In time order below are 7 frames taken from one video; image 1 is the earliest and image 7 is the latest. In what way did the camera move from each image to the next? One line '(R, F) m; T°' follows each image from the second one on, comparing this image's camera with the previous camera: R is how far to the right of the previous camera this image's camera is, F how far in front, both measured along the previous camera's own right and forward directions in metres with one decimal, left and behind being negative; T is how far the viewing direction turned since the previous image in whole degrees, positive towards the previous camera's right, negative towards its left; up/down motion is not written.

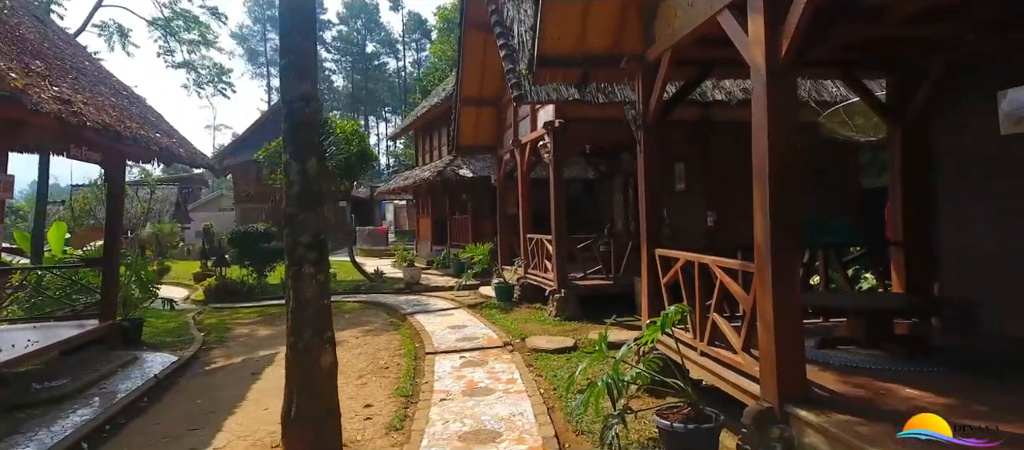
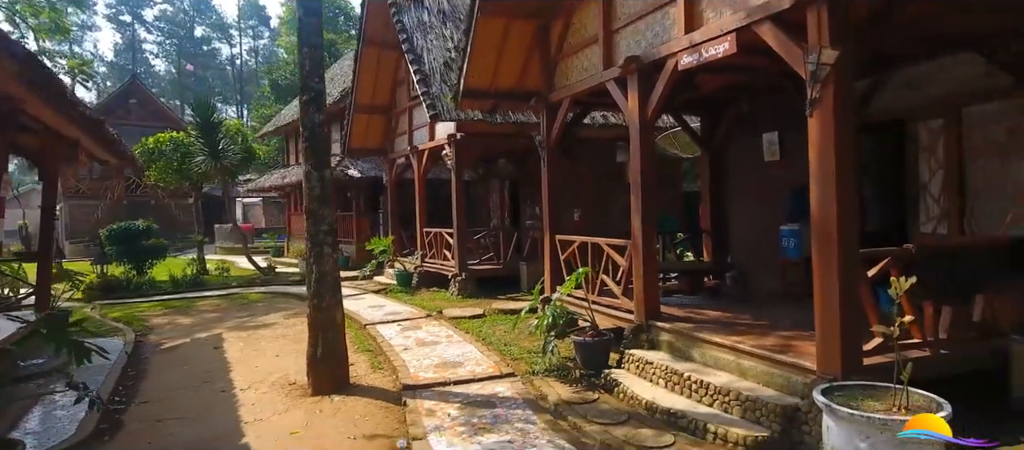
(-1.3, -2.1) m; +14°
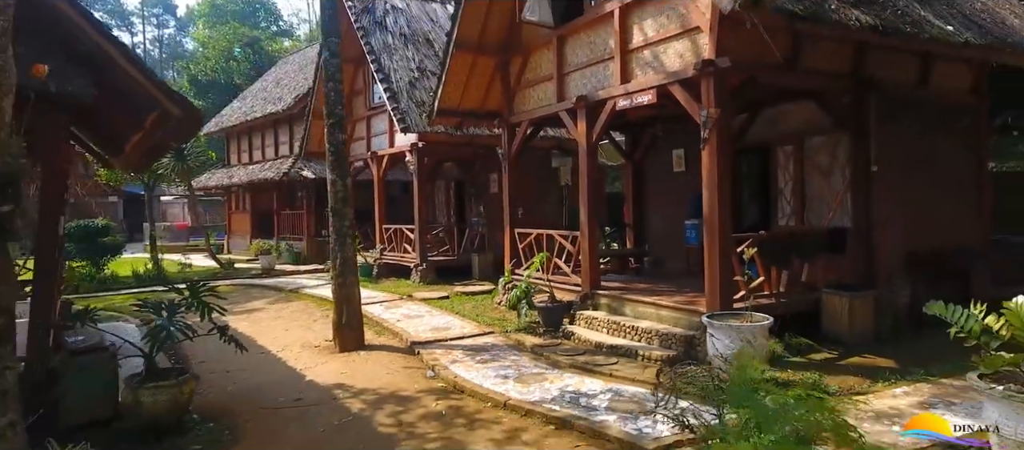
(-0.9, -2.2) m; +7°
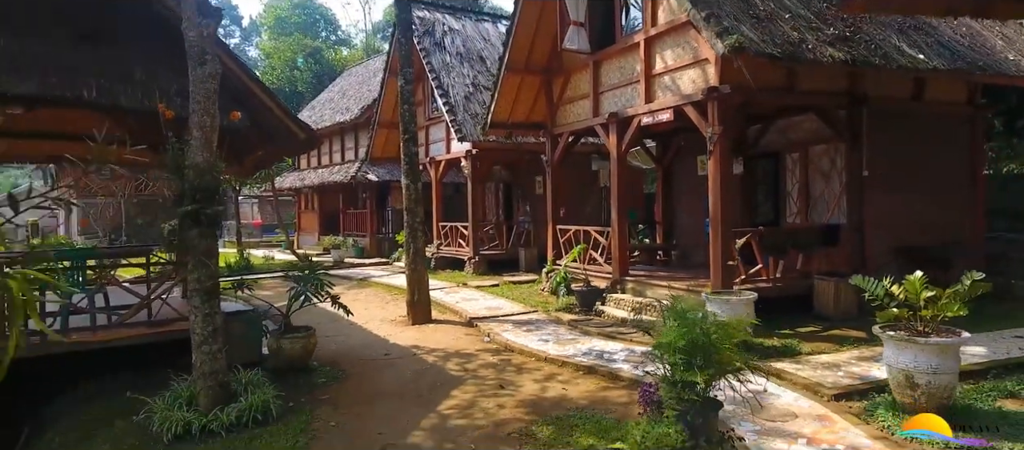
(+0.1, -1.8) m; -4°
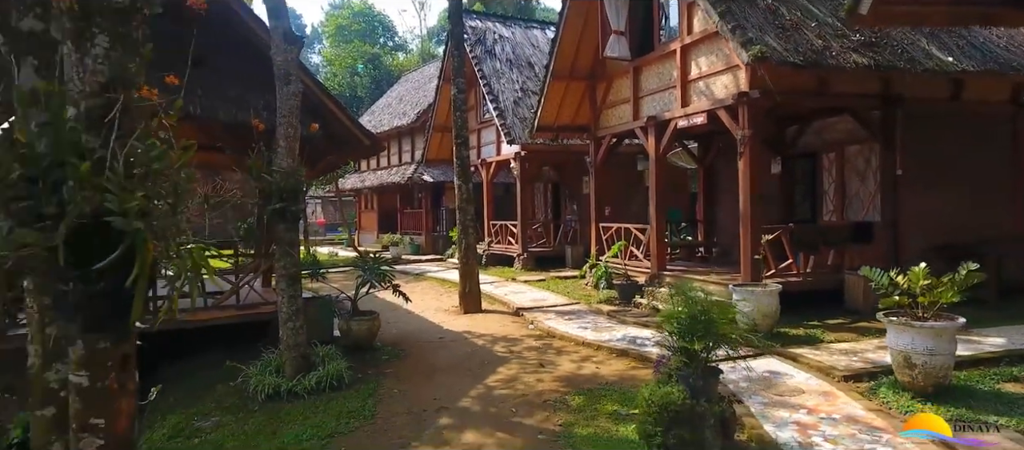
(+0.2, -0.8) m; -5°
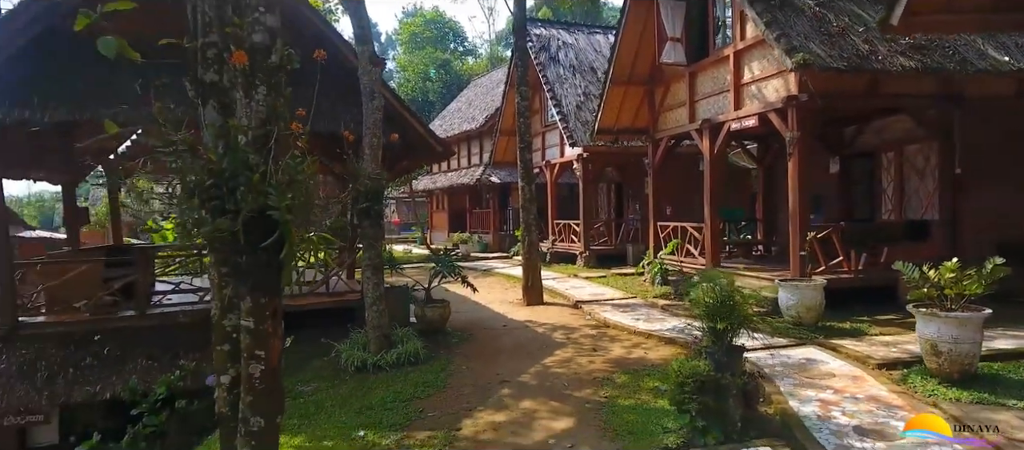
(+0.2, -0.8) m; -6°
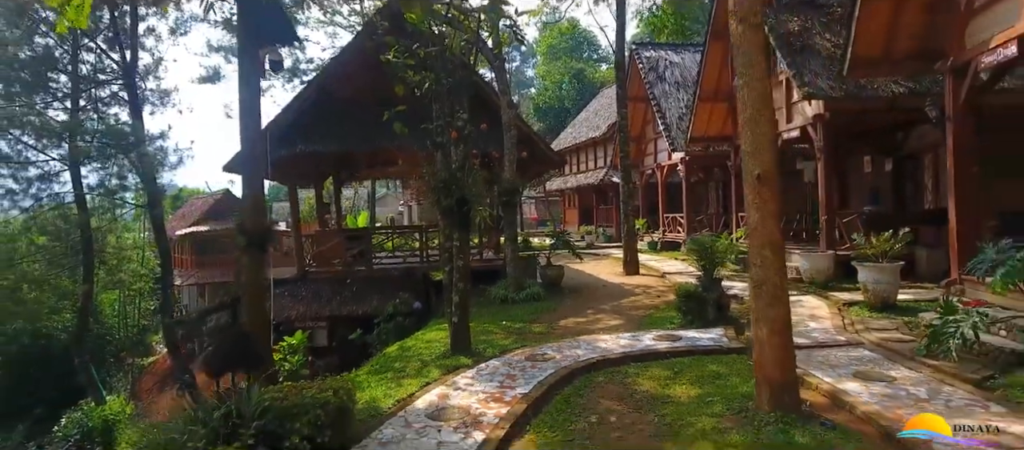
(+1.0, -4.0) m; -13°
